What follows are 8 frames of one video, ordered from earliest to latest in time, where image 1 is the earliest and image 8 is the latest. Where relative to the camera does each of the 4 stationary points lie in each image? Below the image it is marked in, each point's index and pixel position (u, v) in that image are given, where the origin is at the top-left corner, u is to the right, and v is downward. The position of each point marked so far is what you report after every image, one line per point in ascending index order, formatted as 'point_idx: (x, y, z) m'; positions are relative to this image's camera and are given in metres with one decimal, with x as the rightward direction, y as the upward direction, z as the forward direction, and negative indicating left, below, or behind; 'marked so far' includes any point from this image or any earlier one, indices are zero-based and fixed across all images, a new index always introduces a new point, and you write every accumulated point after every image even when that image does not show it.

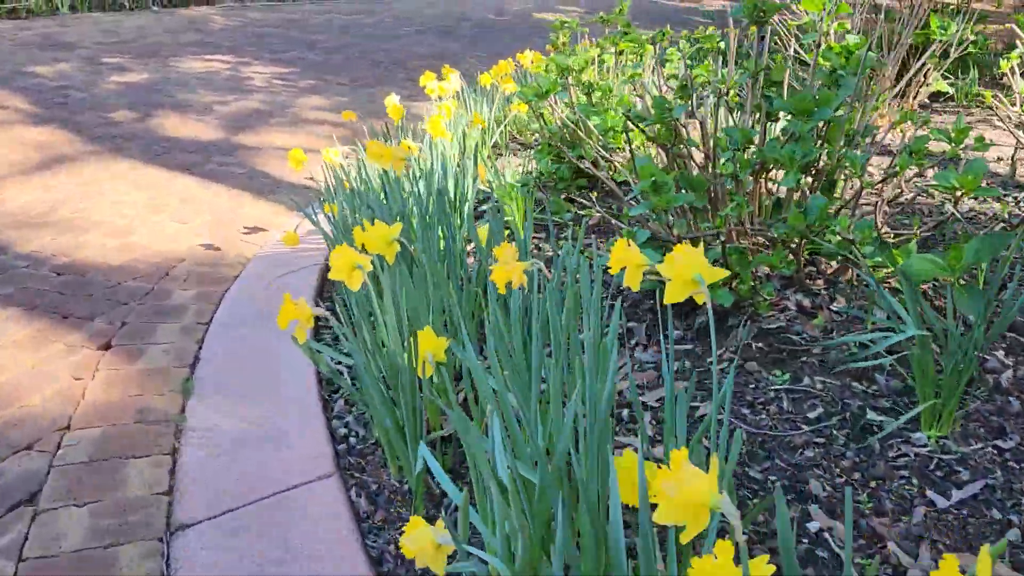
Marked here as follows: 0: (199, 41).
0: (-3.1, +2.4, +8.3) m
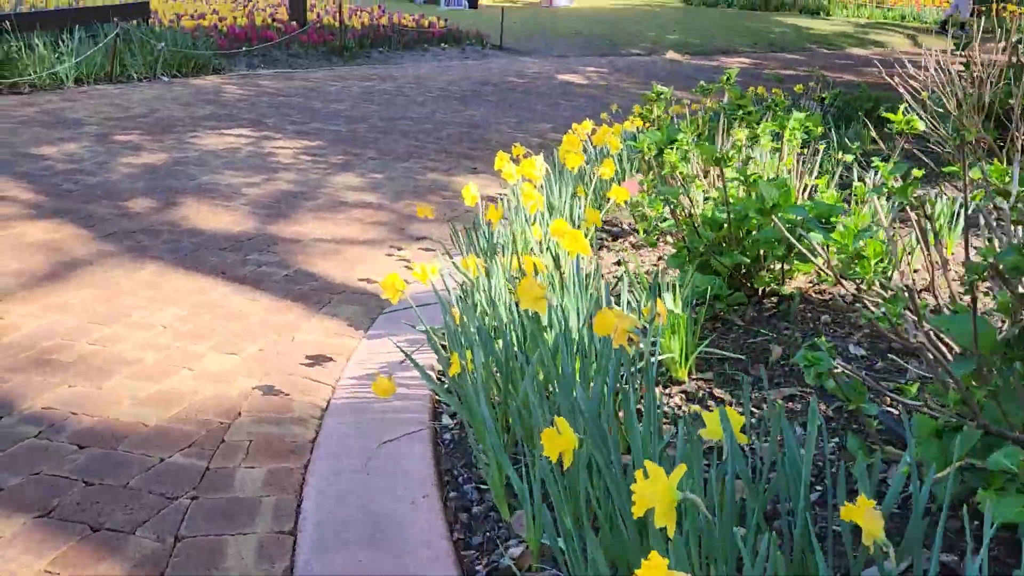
0: (-2.8, +1.6, +7.7) m
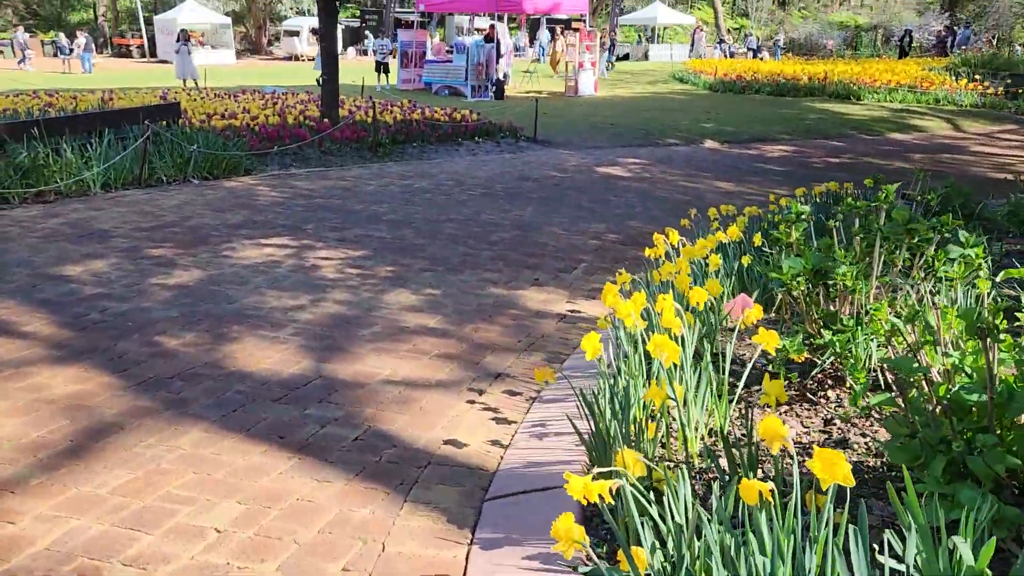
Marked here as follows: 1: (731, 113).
0: (-2.3, +0.6, +7.3) m
1: (+4.4, +3.5, +16.8) m
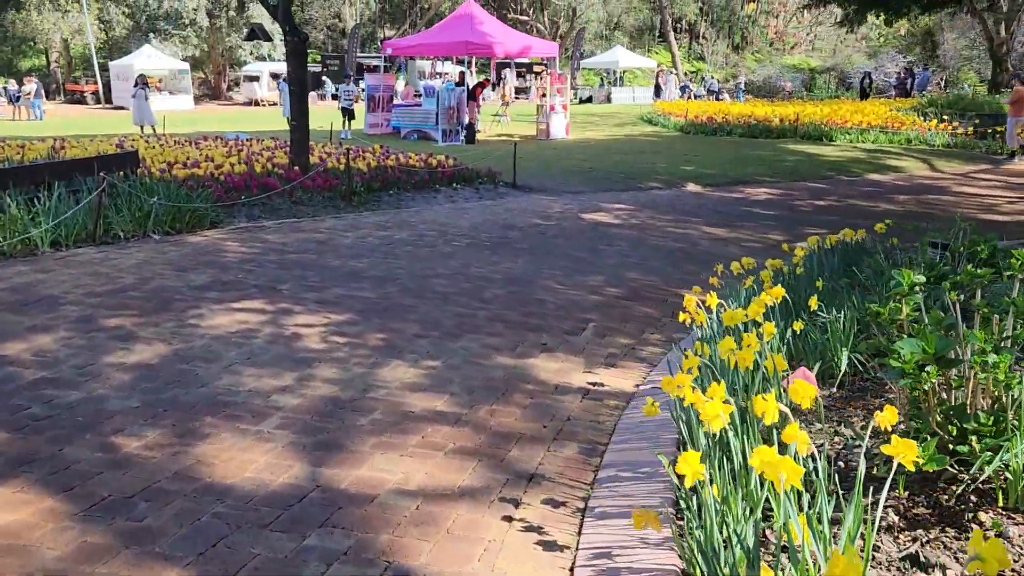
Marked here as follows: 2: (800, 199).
0: (-2.3, +0.1, +6.6) m
1: (+3.9, +2.6, +16.5) m
2: (+4.4, +1.4, +12.7) m
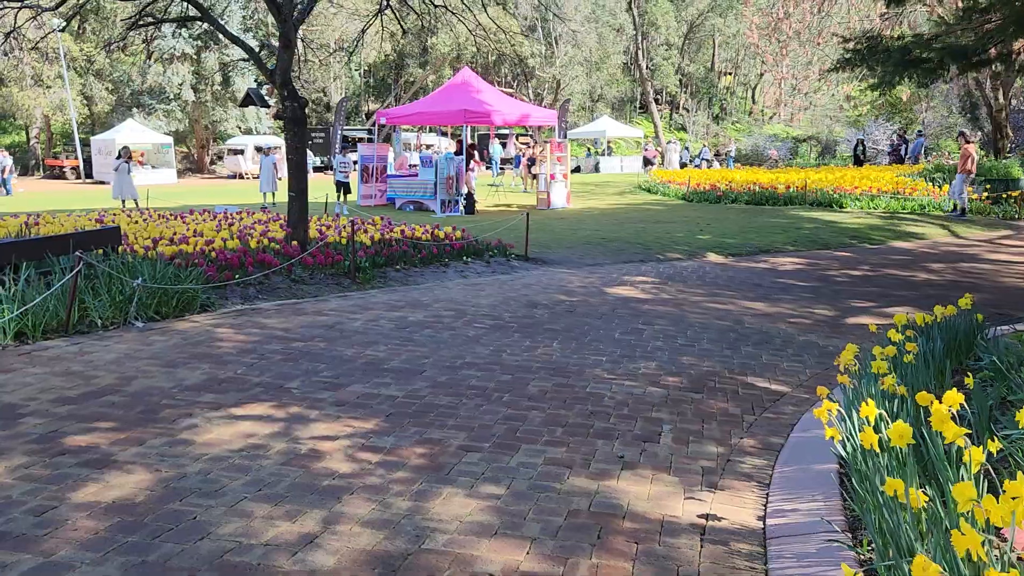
0: (-2.0, -0.6, +5.5) m
1: (+4.0, +1.2, +15.8) m
2: (+4.6, +0.3, +11.9) m
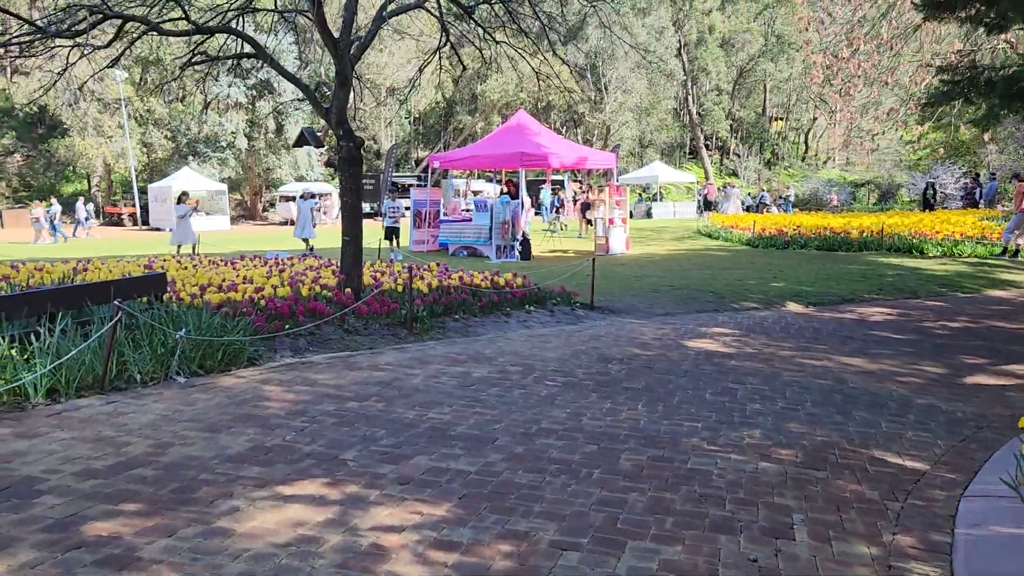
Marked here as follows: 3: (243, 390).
0: (-1.5, -0.9, +4.9) m
1: (+5.1, +0.3, +14.8) m
2: (+5.4, -0.4, +10.9) m
3: (-2.0, -0.8, +6.3) m
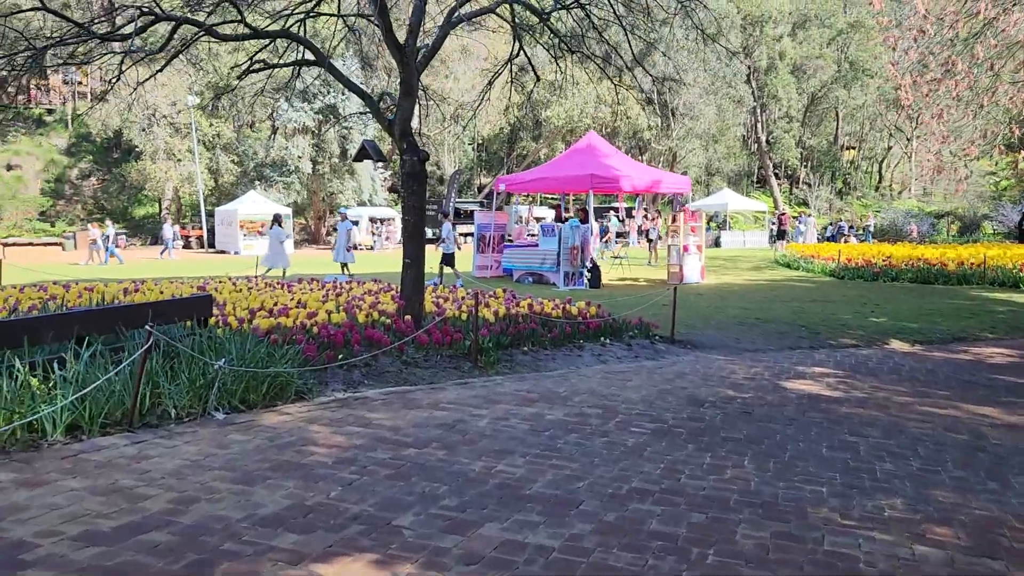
0: (-1.0, -1.0, +4.0) m
1: (+6.2, -0.3, +13.6) m
2: (+6.3, -0.9, +9.6) m
3: (-1.5, -0.9, +5.5) m
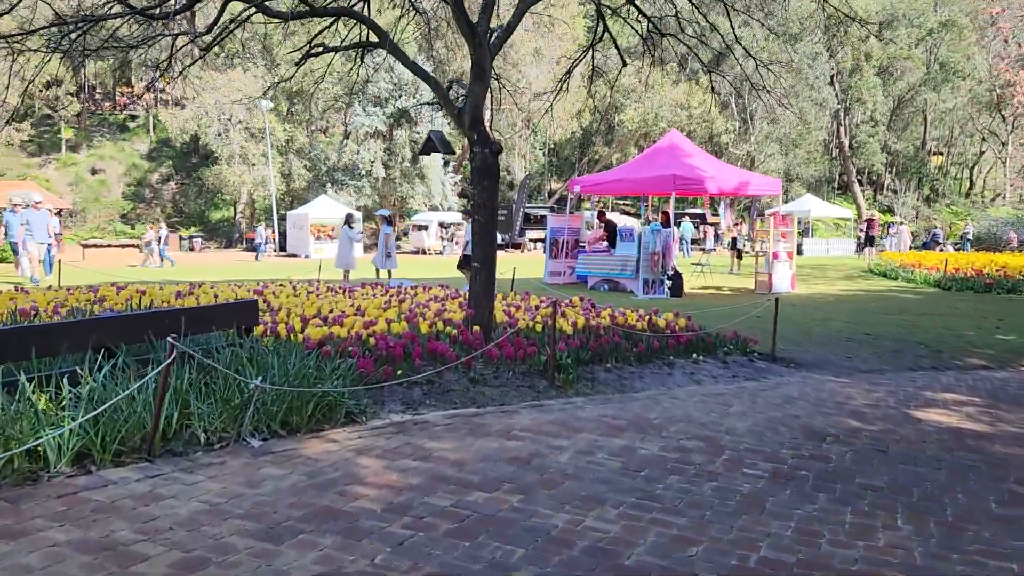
0: (-0.7, -1.1, +3.1) m
1: (+7.3, -0.4, +12.0) m
2: (+7.0, -1.0, +8.1) m
3: (-1.0, -1.0, +4.6) m
